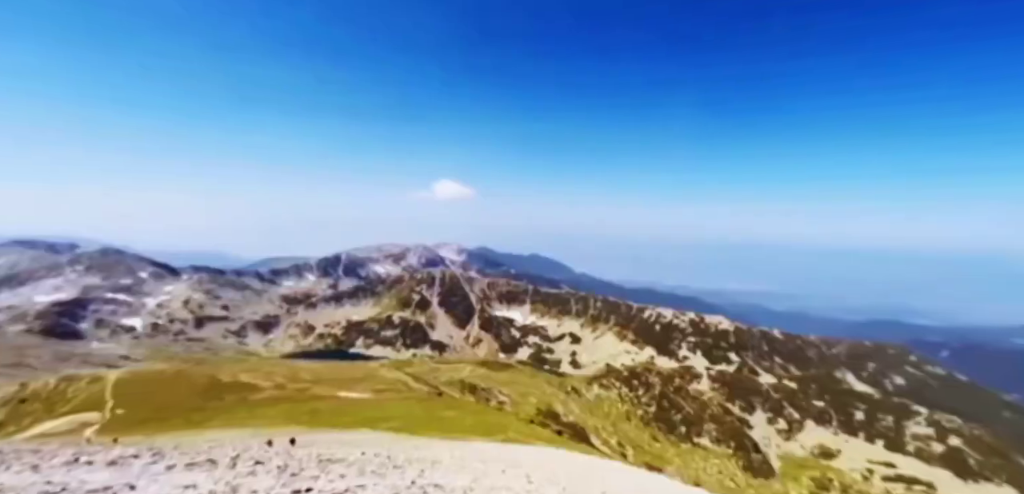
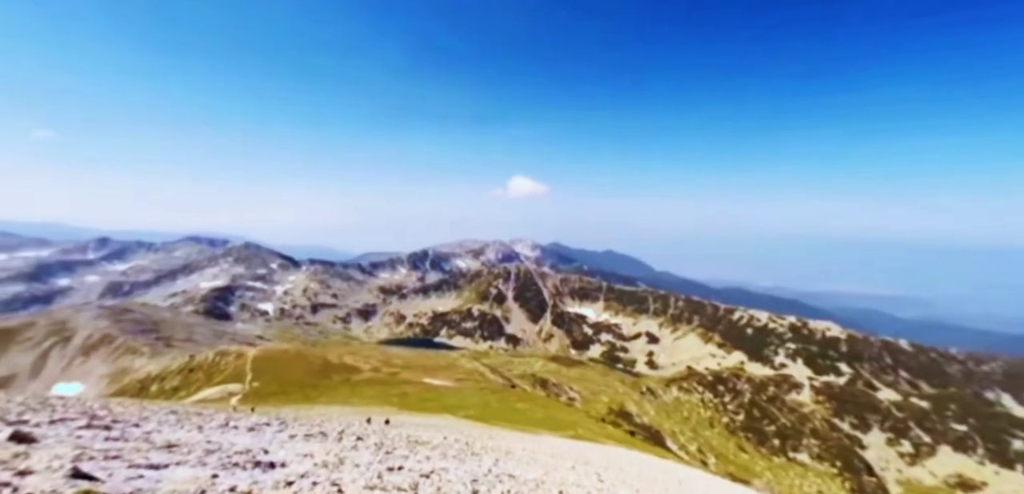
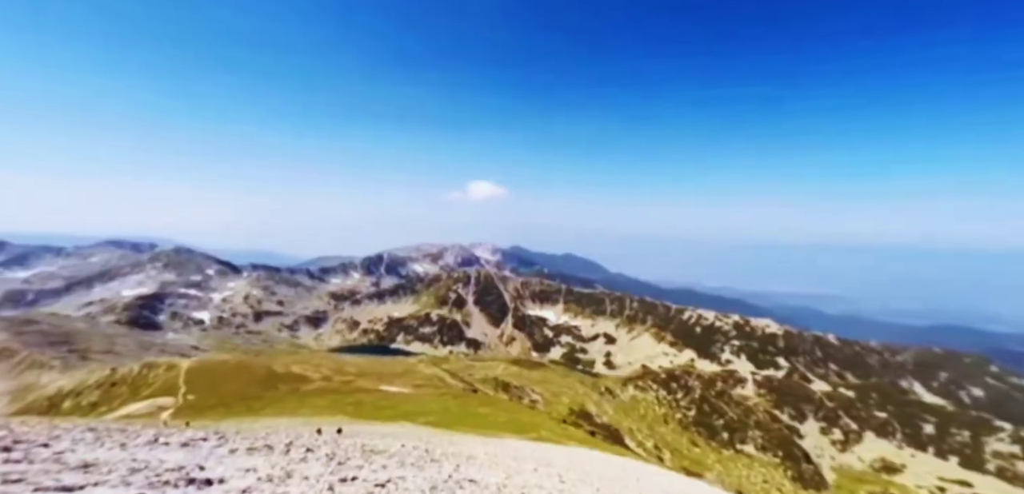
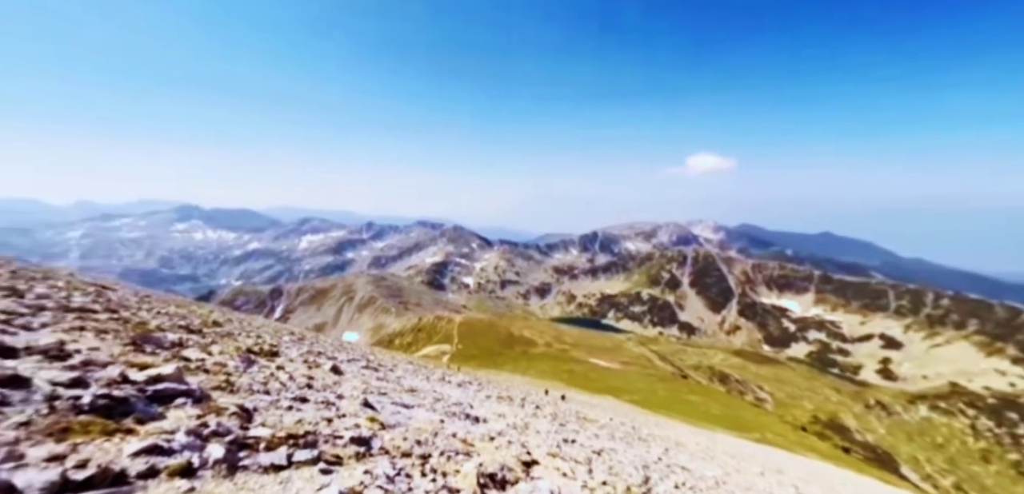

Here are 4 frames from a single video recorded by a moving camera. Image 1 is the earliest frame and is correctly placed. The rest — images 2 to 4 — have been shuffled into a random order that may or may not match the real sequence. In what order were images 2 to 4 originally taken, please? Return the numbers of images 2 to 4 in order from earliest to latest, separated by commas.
3, 2, 4
